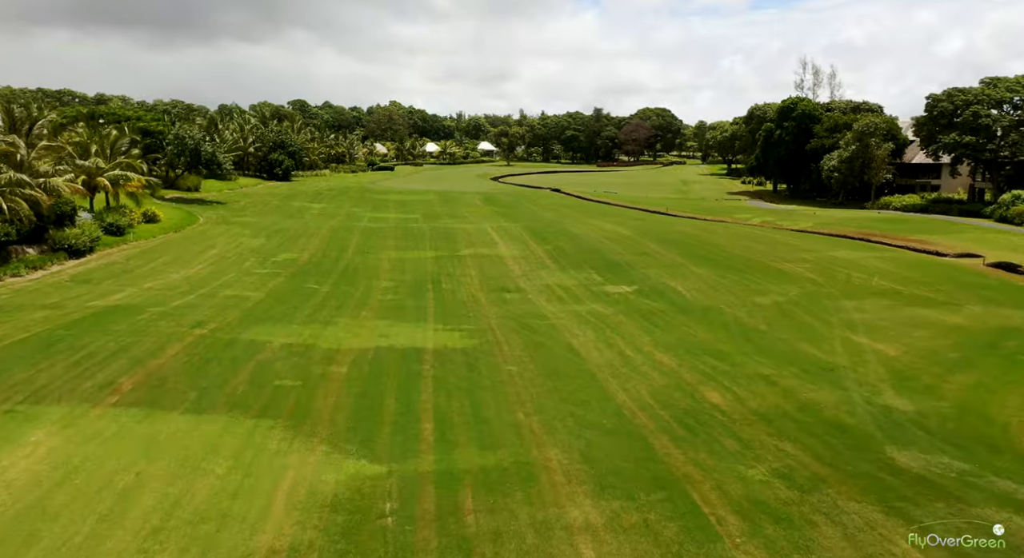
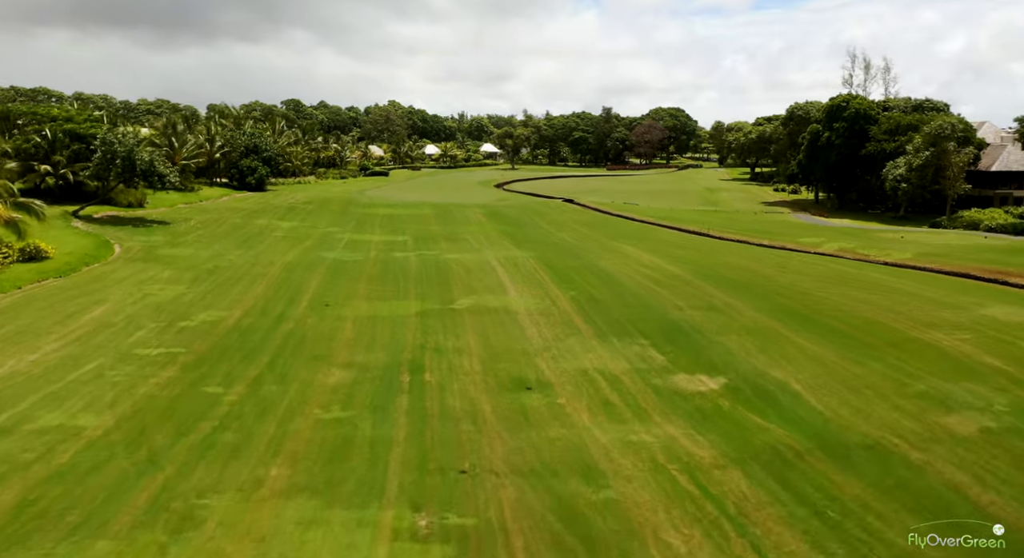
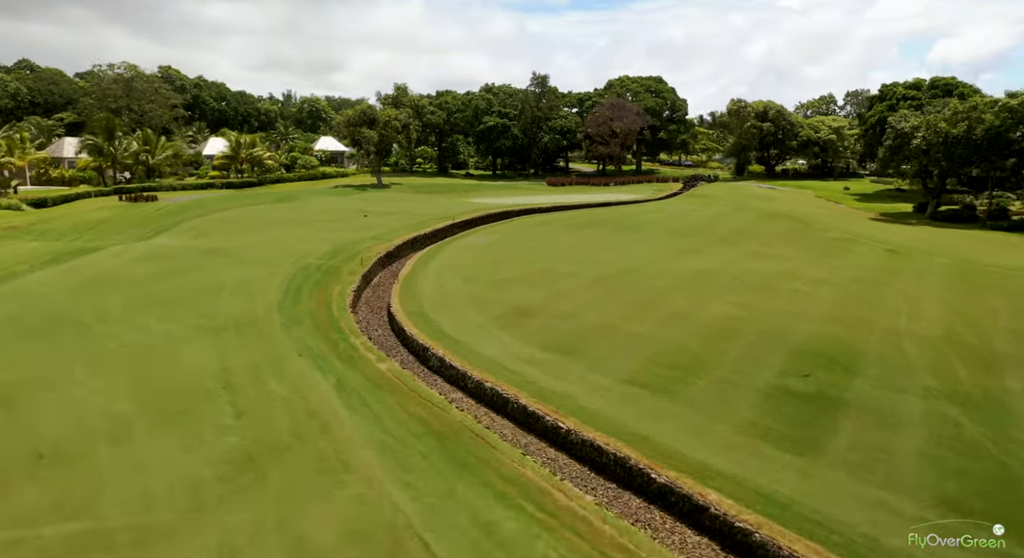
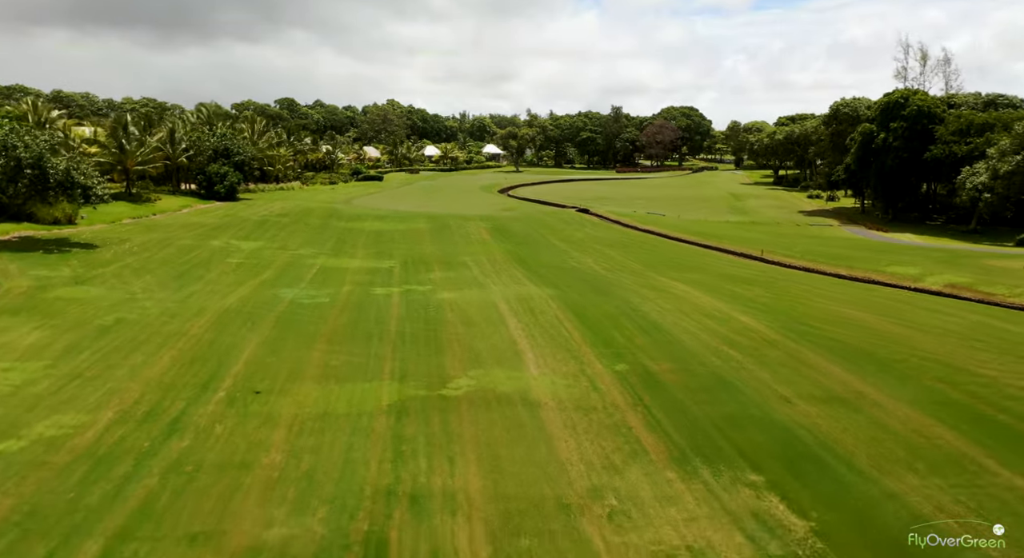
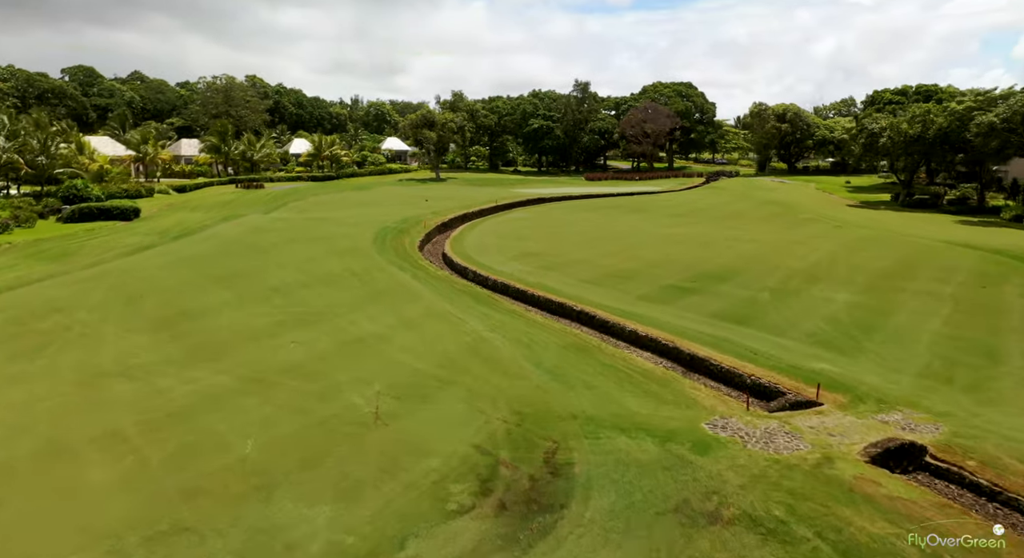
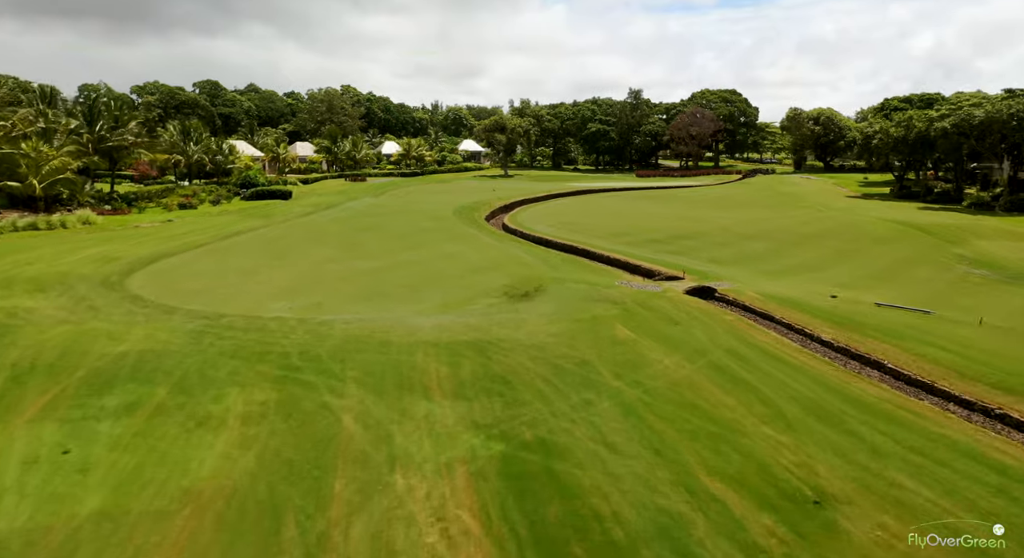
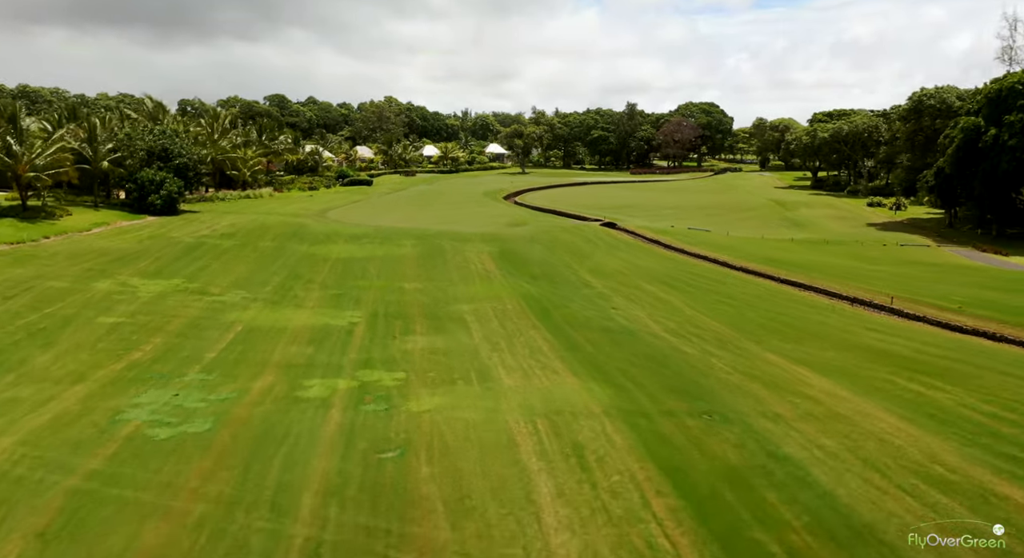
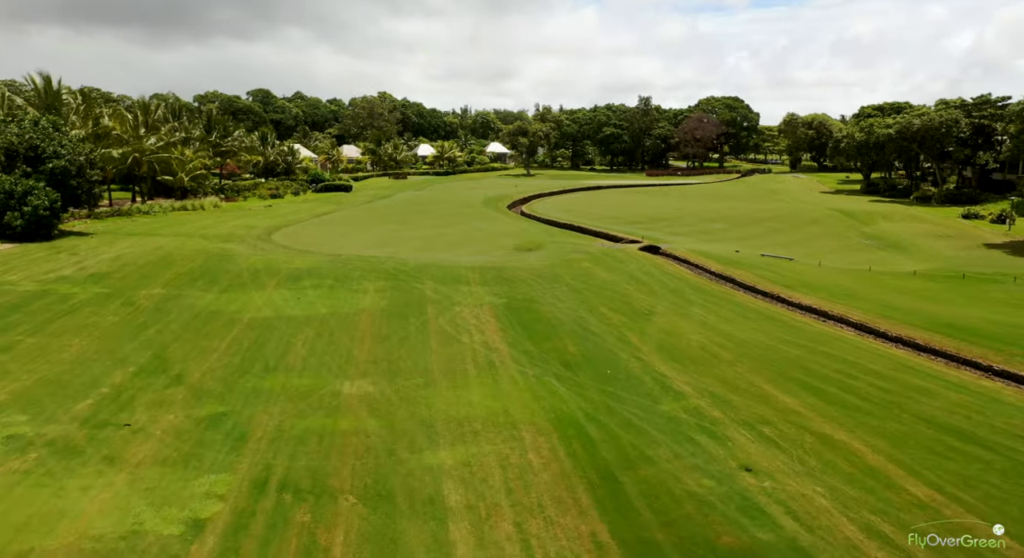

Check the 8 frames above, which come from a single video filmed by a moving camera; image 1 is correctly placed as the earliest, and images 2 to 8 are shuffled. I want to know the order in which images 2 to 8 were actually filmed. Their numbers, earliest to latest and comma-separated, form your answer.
2, 4, 7, 8, 6, 5, 3
